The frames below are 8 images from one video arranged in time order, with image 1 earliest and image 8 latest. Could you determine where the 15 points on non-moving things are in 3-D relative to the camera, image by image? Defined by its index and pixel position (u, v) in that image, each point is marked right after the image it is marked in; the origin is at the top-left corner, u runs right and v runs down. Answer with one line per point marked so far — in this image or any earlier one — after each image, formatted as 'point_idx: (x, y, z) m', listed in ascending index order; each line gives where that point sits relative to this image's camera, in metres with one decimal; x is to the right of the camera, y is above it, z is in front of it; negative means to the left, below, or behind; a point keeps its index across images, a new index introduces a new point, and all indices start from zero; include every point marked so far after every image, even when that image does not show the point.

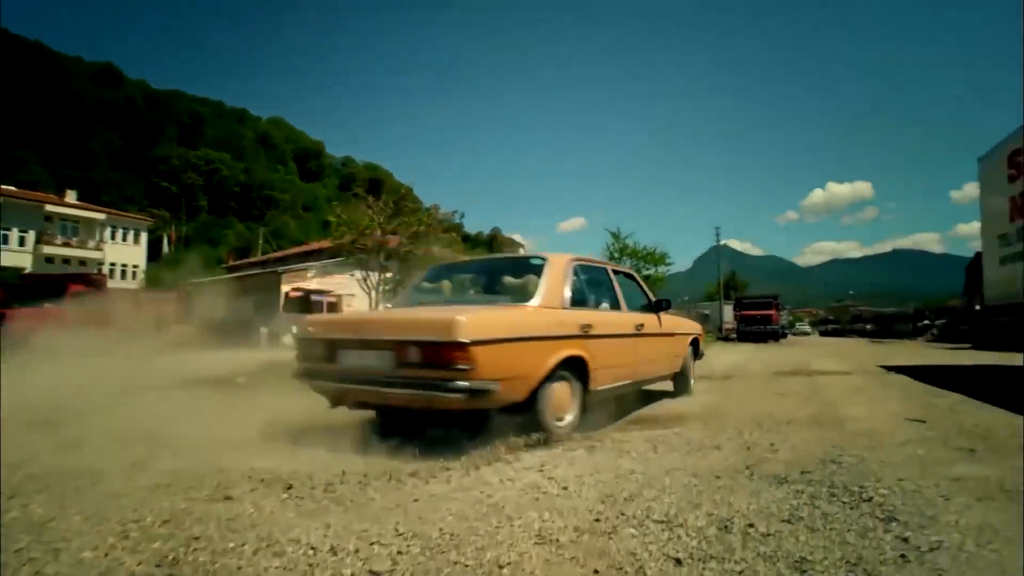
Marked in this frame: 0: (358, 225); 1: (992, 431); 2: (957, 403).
0: (-3.2, +1.1, +13.3) m
1: (+2.9, -0.9, +4.0) m
2: (+3.6, -0.9, +5.3) m
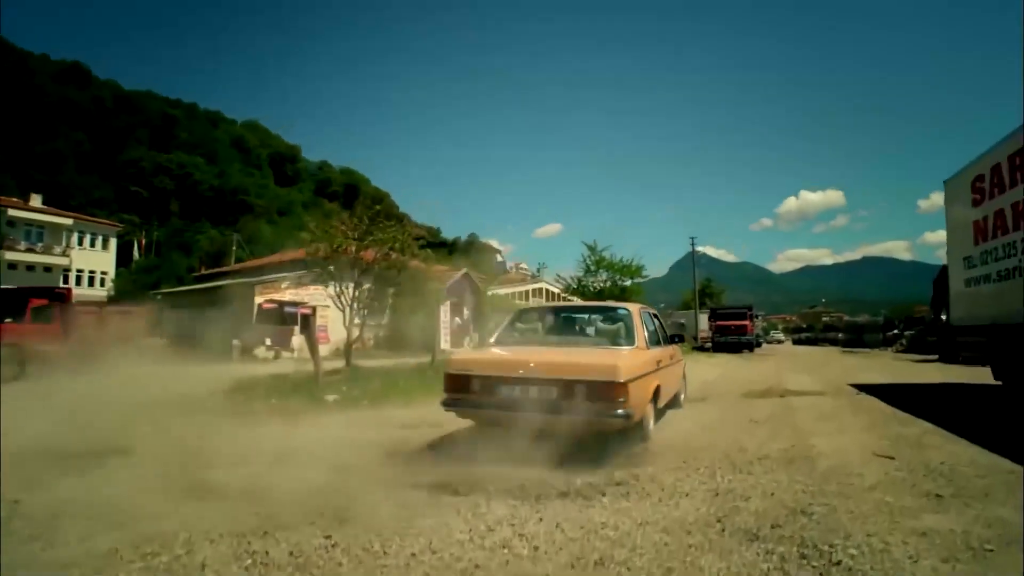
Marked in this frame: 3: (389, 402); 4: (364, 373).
0: (-3.7, +0.8, +13.2) m
1: (+2.8, -1.1, +4.1) m
2: (+3.4, -1.2, +5.4) m
3: (-1.7, -1.6, +9.2) m
4: (-2.8, -1.6, +12.4) m
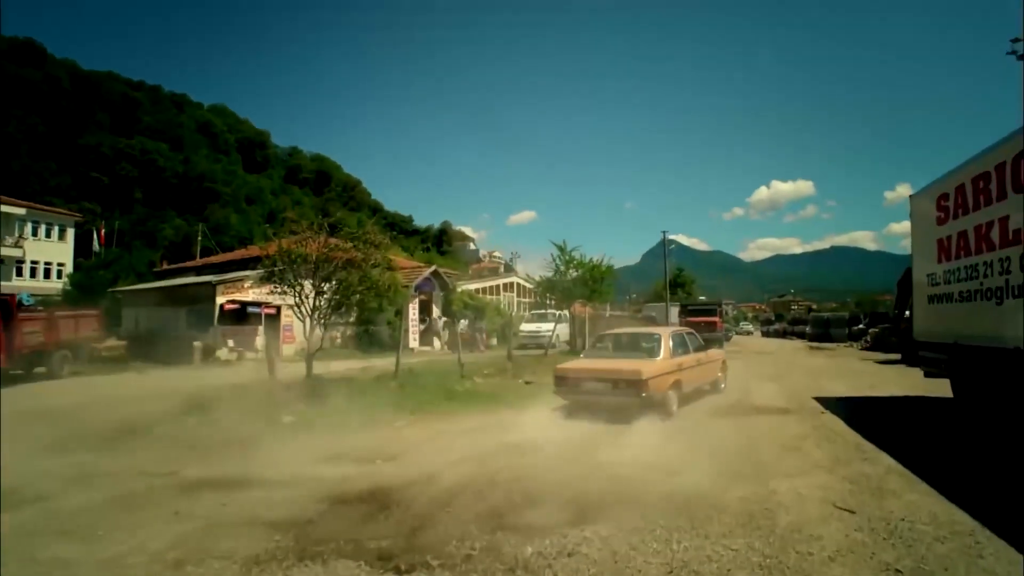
0: (-4.4, +0.6, +12.8) m
1: (+2.5, -1.5, +4.0) m
2: (+3.0, -1.5, +5.3) m
3: (-2.2, -1.8, +8.9) m
4: (-3.4, -1.7, +12.1) m
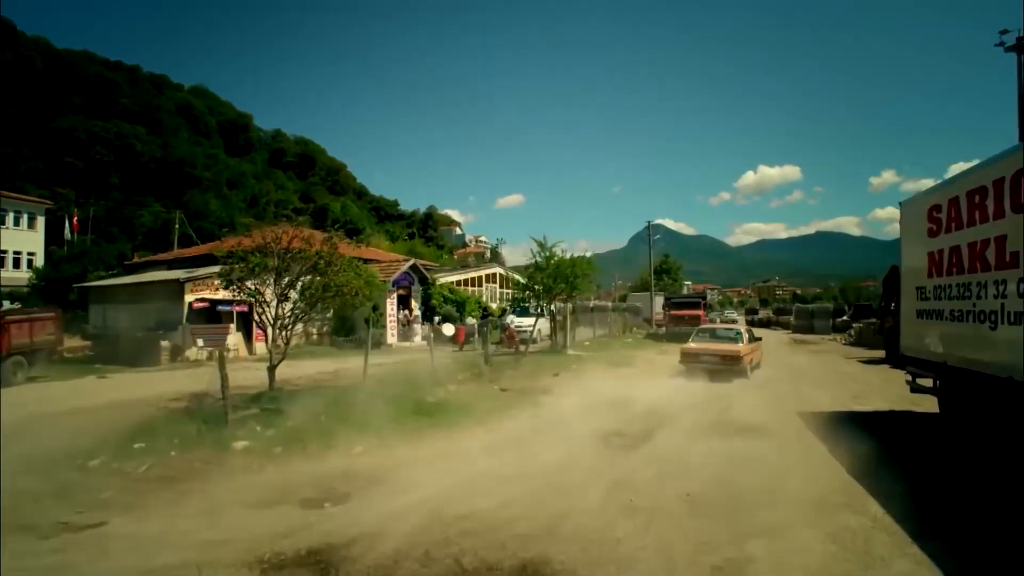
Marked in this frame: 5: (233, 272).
0: (-4.9, +0.5, +12.1) m
1: (+2.1, -1.8, +3.5) m
2: (+2.7, -1.8, +4.8) m
3: (-2.6, -2.0, +8.4) m
4: (-3.9, -1.9, +11.5) m
5: (-5.1, +0.3, +11.9) m
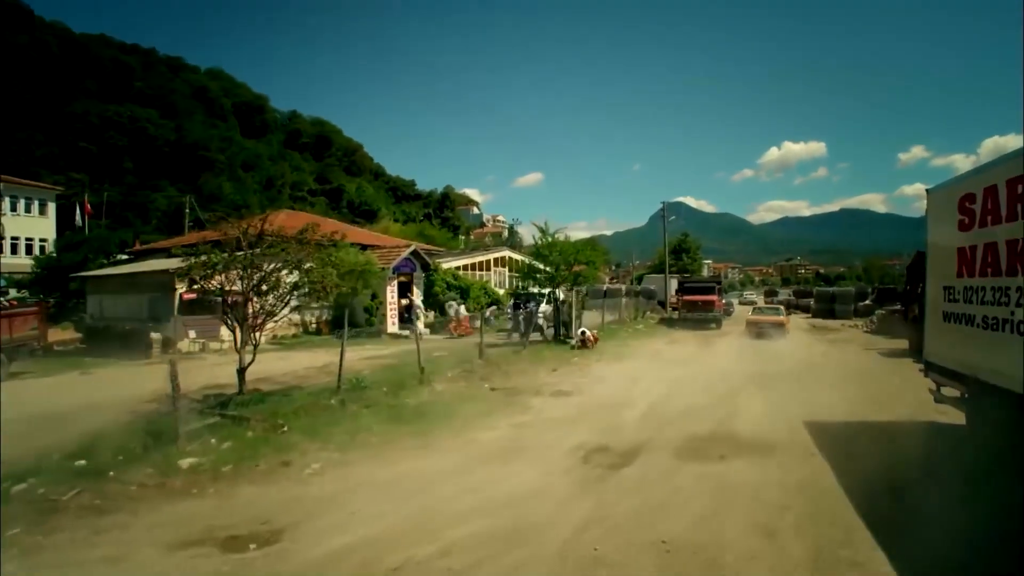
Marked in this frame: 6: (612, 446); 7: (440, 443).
0: (-5.1, +0.6, +11.4) m
1: (+1.7, -2.0, +2.6) m
2: (+2.2, -1.9, +4.0) m
3: (-3.0, -2.1, +7.6) m
4: (-4.1, -1.8, +10.8) m
5: (-5.3, +0.3, +11.1) m
6: (+1.2, -1.9, +8.0) m
7: (-0.9, -2.0, +8.5) m
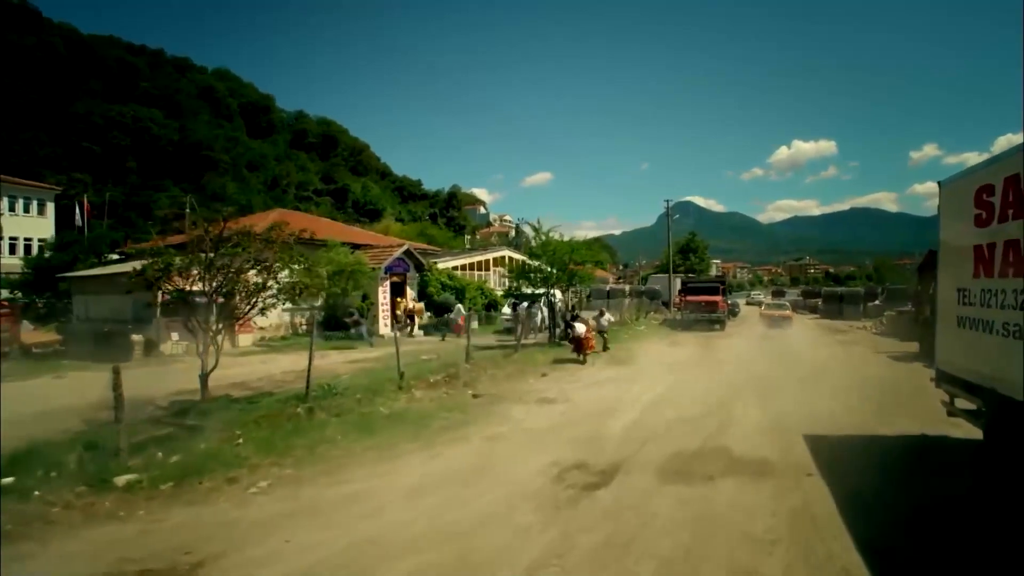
0: (-5.4, +0.6, +10.8) m
1: (+1.2, -2.0, +1.9) m
2: (+1.8, -1.9, +3.2) m
3: (-3.3, -2.1, +7.0) m
4: (-4.4, -1.8, +10.2) m
5: (-5.6, +0.3, +10.5) m
6: (+0.8, -1.9, +7.3) m
7: (-1.3, -2.0, +7.8) m
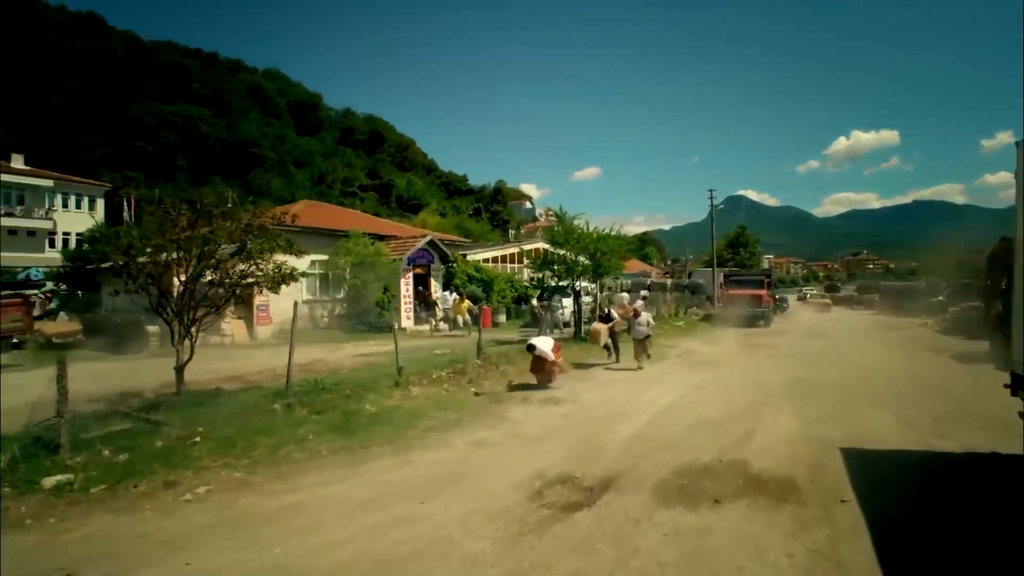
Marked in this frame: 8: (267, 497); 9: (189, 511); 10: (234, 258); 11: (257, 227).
0: (-5.3, +0.8, +10.1) m
1: (+0.6, -1.8, +0.8) m
2: (+1.3, -1.8, +2.1) m
3: (-3.5, -1.9, +6.2) m
4: (-4.4, -1.6, +9.5) m
5: (-5.6, +0.5, +9.9) m
6: (+0.6, -1.8, +6.2) m
7: (-1.5, -1.9, +6.9) m
8: (-2.2, -1.9, +6.0) m
9: (-2.8, -1.9, +5.7) m
10: (-4.2, +0.5, +10.1) m
11: (-3.9, +1.0, +10.4) m
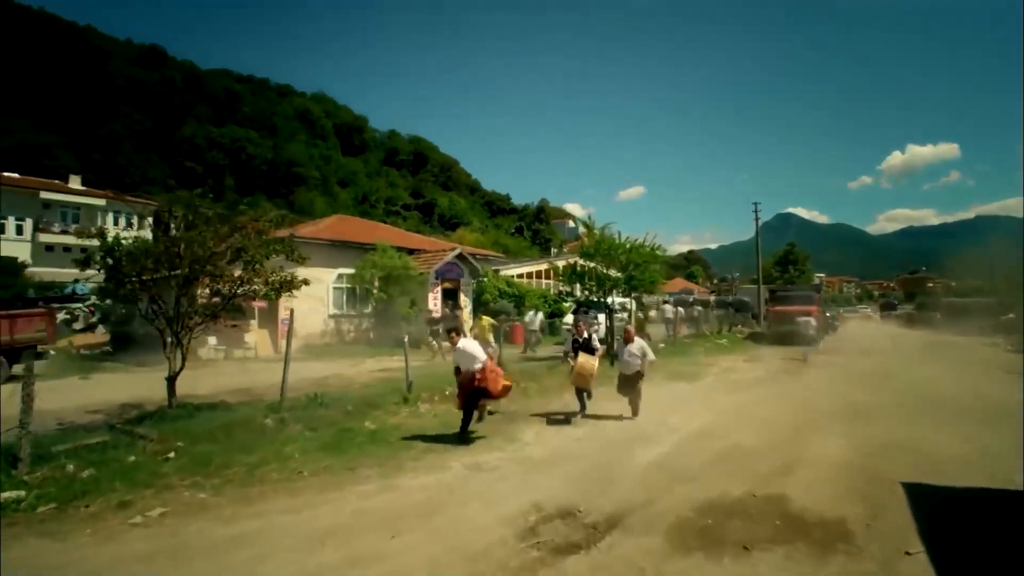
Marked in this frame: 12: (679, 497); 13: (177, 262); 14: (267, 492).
0: (-5.1, +0.7, +9.6) m
1: (+0.2, -1.7, -0.1) m
2: (+1.0, -1.7, +1.1) m
3: (-3.6, -1.9, +5.6) m
4: (-4.3, -1.7, +8.9) m
5: (-5.4, +0.4, +9.4) m
6: (+0.6, -1.8, +5.3) m
7: (-1.5, -1.9, +6.1) m
8: (-2.3, -1.9, +5.2) m
9: (-2.9, -1.9, +5.0) m
10: (-4.0, +0.4, +9.6) m
11: (-3.6, +0.9, +9.9) m
12: (+1.4, -1.7, +5.4) m
13: (-4.6, +0.4, +9.6) m
14: (-2.2, -1.9, +6.0) m
